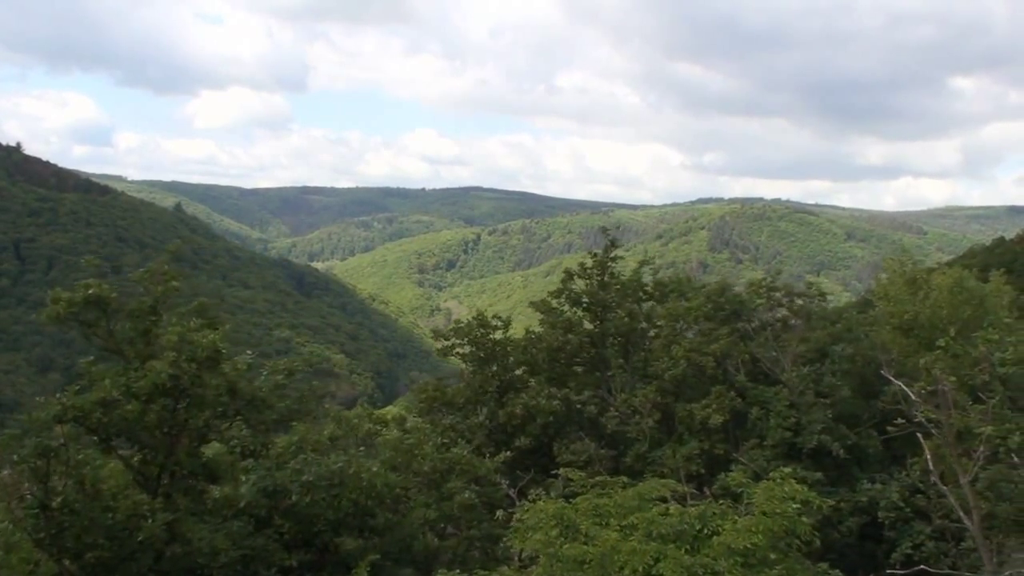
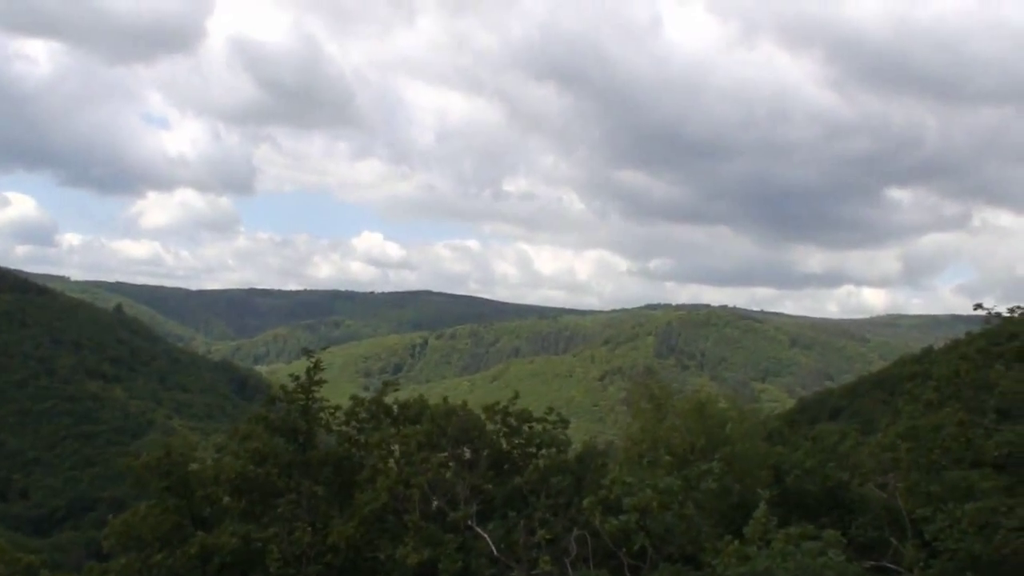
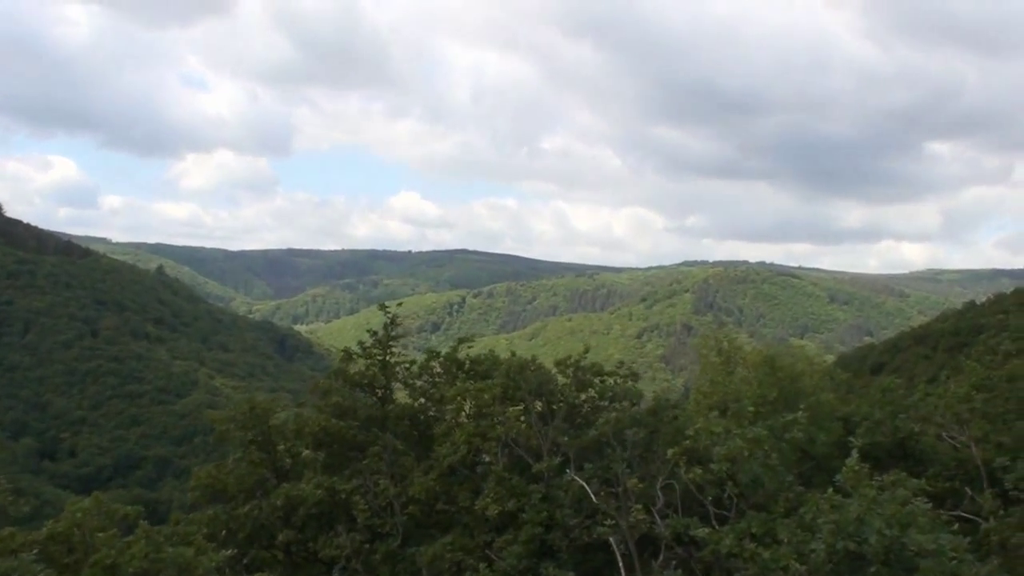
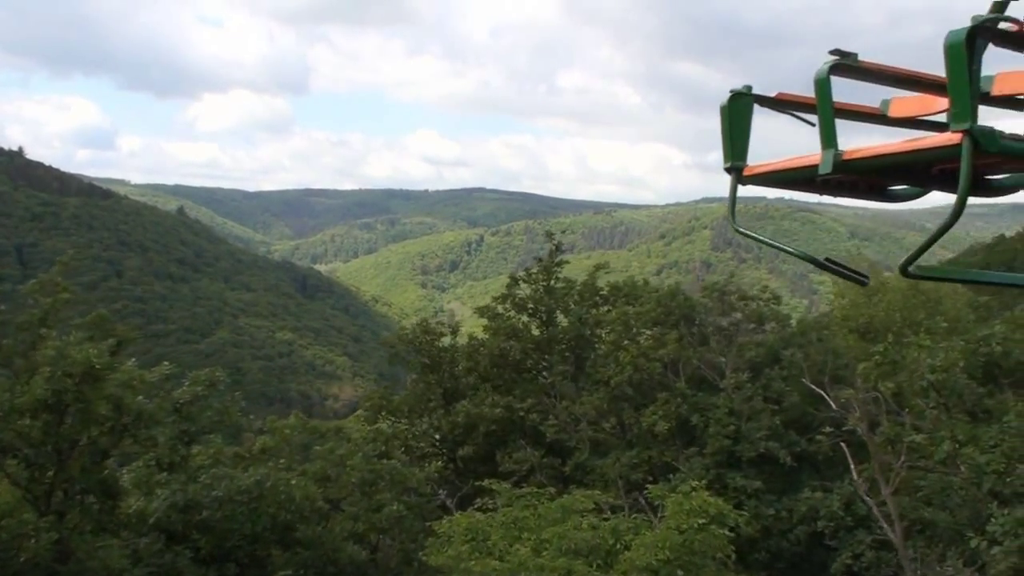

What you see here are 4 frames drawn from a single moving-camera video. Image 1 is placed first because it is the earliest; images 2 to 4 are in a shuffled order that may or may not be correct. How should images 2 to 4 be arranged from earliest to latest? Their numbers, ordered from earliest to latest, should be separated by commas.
4, 3, 2
